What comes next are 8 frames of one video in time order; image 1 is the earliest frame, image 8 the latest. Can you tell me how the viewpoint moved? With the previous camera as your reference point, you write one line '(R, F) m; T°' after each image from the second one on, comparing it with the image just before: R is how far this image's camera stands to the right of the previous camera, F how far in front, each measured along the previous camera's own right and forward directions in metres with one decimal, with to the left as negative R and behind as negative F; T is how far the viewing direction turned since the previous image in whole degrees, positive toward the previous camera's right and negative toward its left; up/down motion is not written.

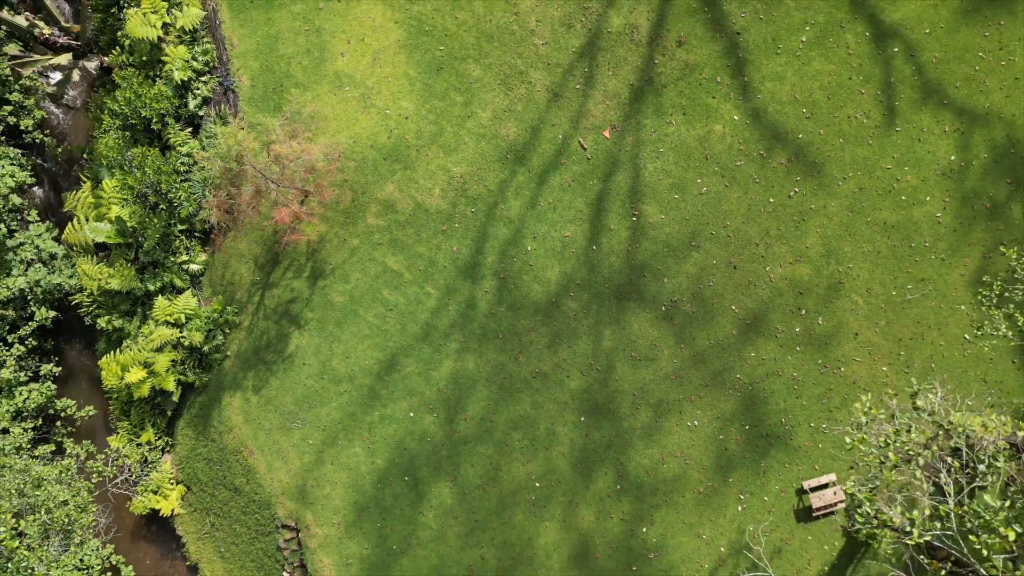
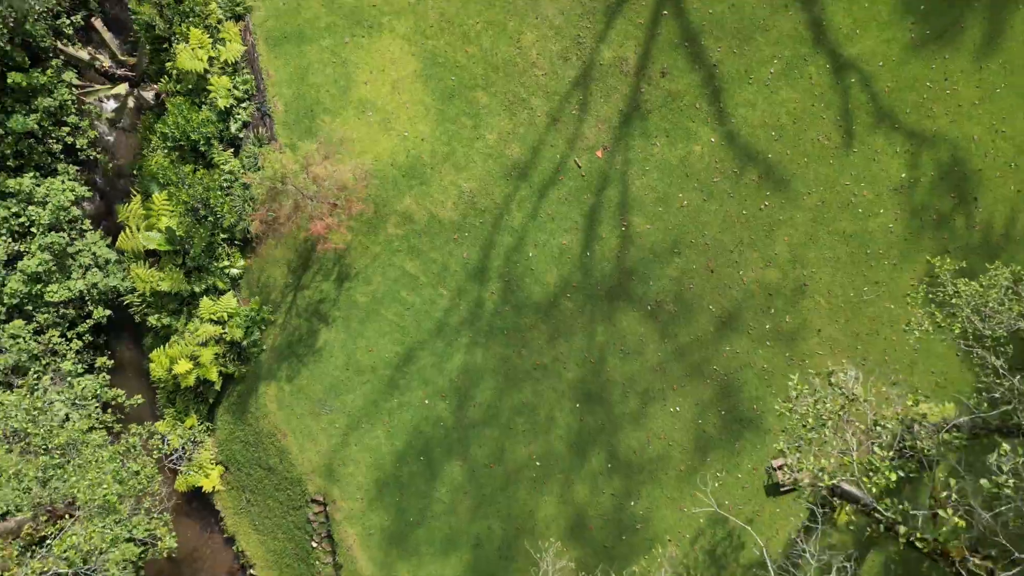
(-0.1, -1.4) m; 0°
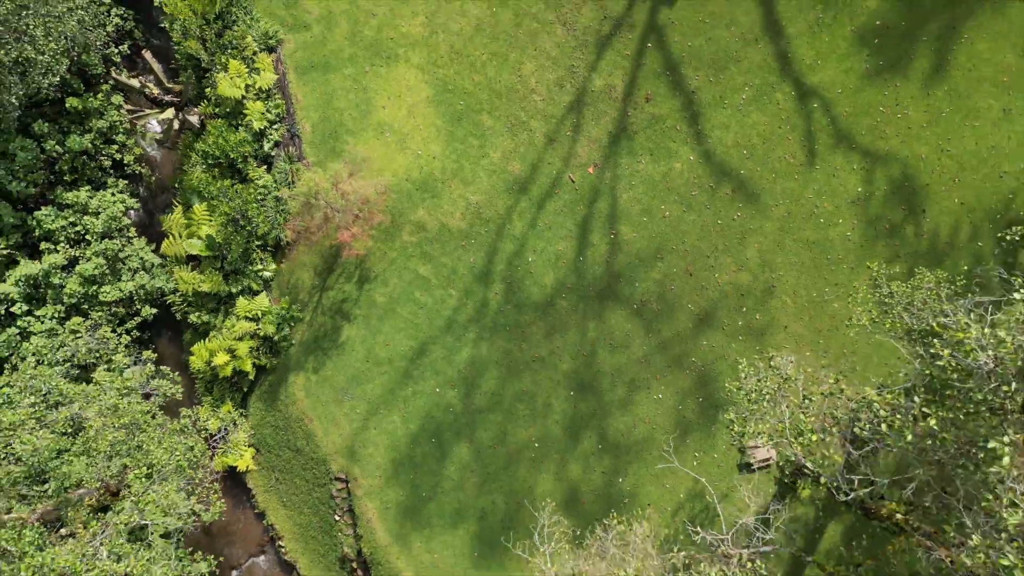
(0.0, -1.5) m; 0°
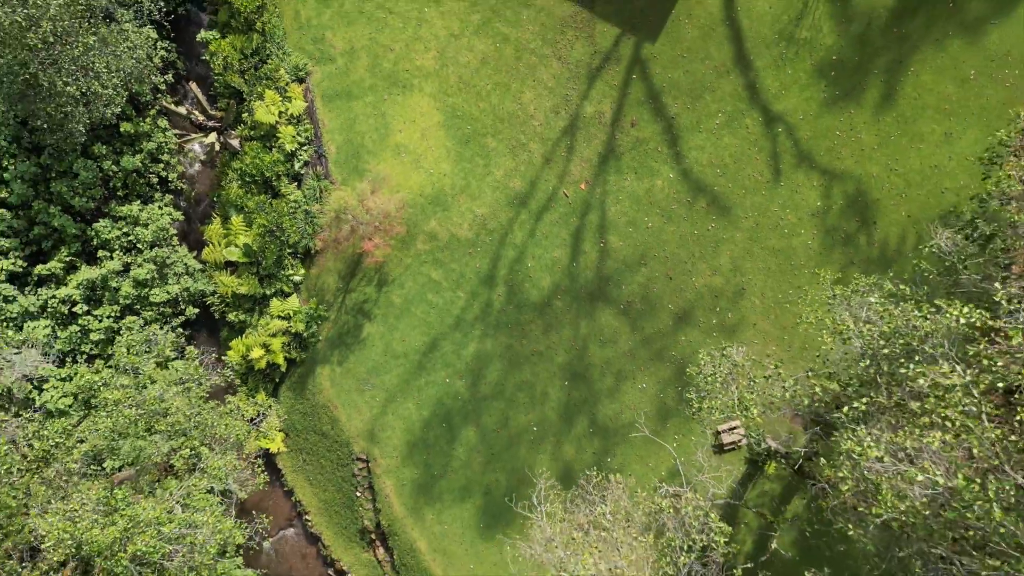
(-0.1, -1.8) m; 0°
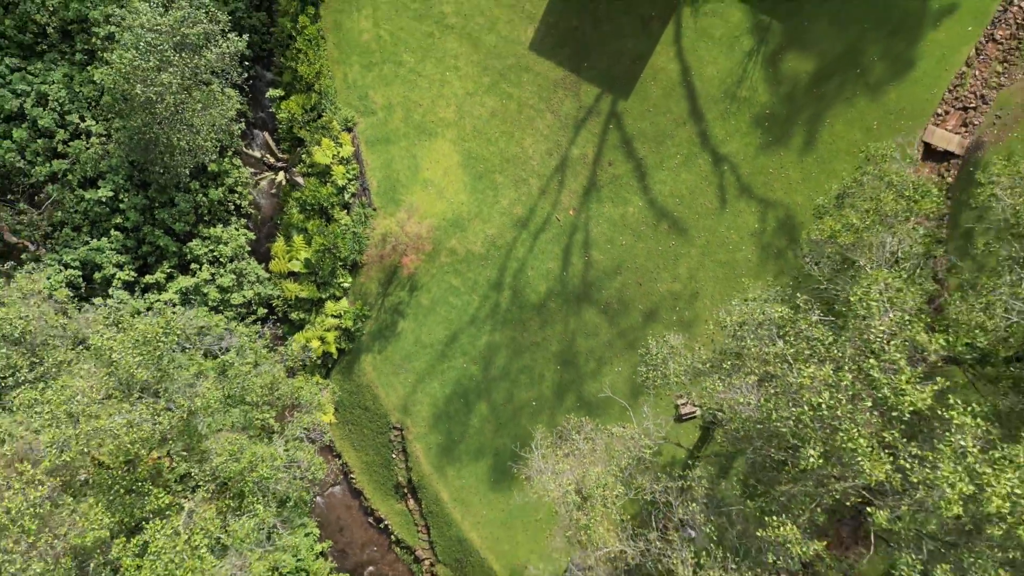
(-0.1, -4.1) m; 0°
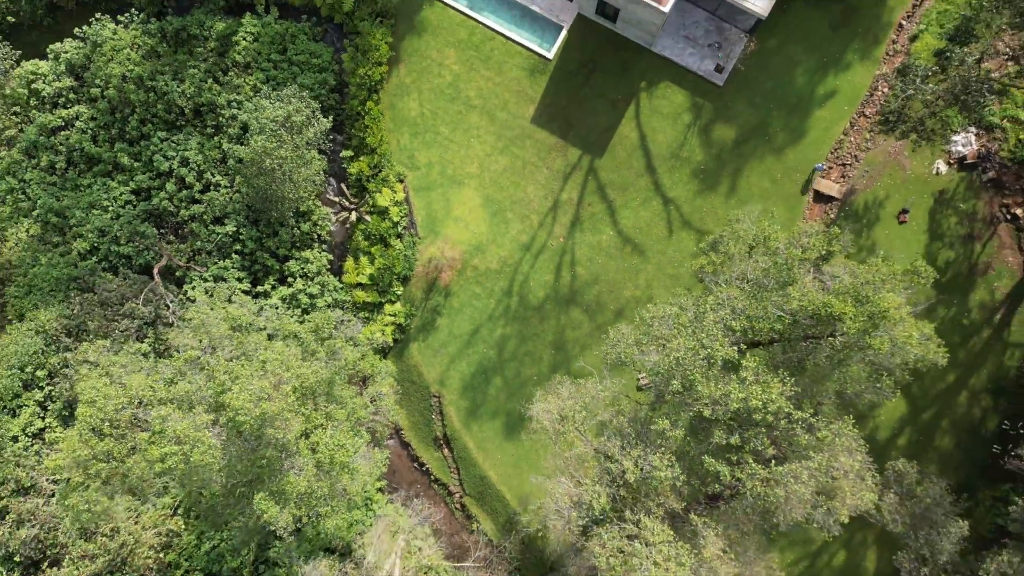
(-0.1, -7.4) m; 0°
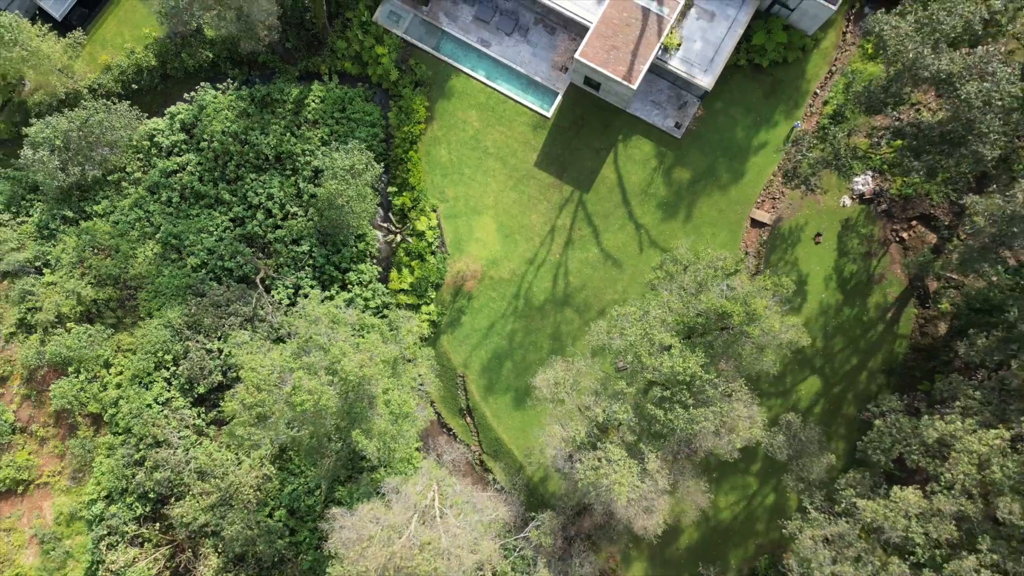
(-0.3, -8.1) m; 0°
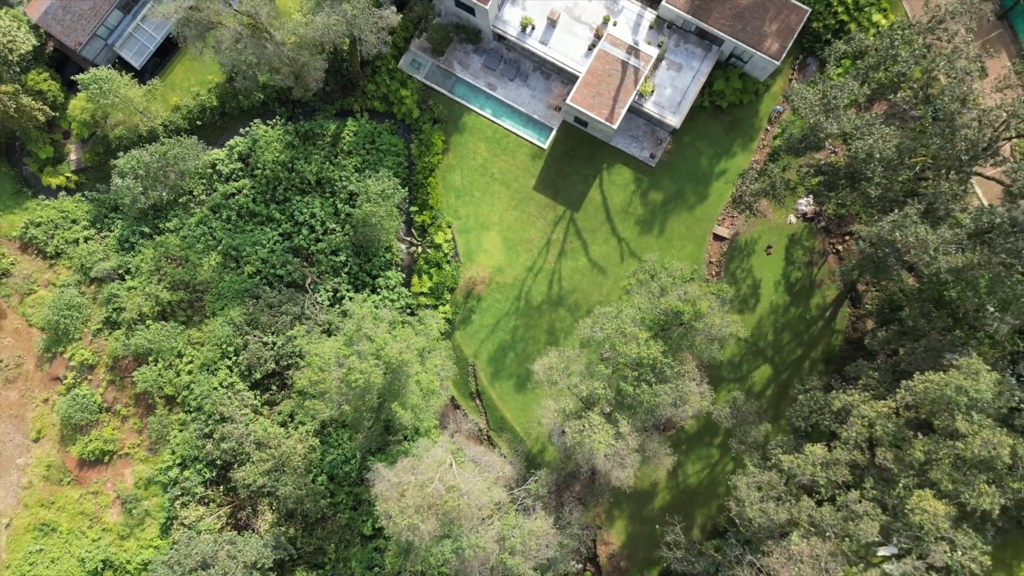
(-0.2, -6.8) m; 0°
